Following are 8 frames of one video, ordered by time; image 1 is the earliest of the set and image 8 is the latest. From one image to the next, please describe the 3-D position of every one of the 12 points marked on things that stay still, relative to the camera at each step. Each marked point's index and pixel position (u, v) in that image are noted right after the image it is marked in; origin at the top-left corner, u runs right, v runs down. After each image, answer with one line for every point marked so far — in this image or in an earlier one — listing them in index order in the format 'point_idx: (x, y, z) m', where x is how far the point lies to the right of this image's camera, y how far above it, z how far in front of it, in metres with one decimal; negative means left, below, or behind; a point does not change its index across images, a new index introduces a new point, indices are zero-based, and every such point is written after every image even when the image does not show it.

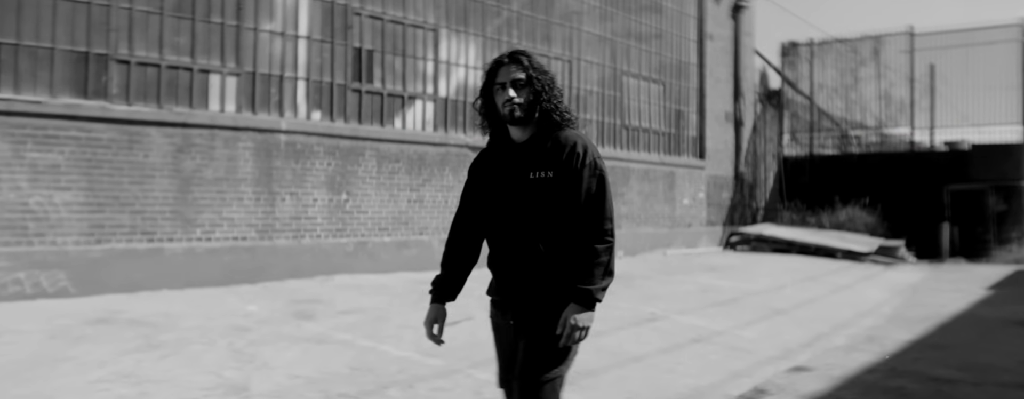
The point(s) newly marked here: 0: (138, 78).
0: (-3.9, +1.3, +6.8) m
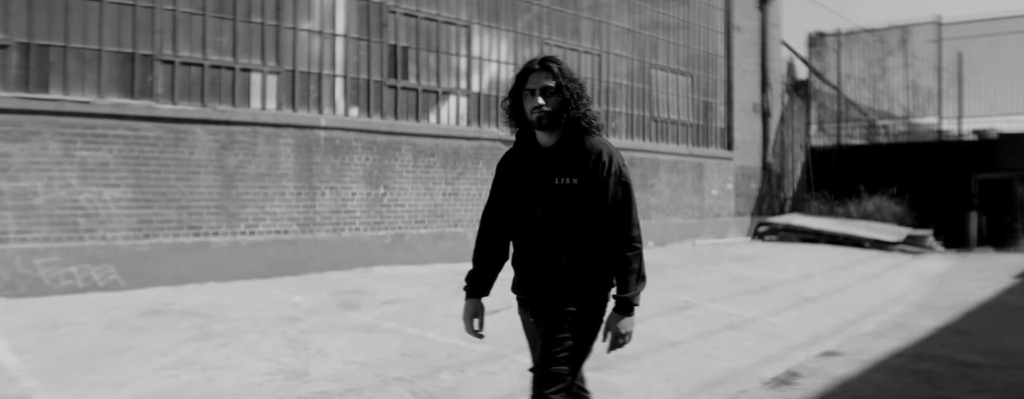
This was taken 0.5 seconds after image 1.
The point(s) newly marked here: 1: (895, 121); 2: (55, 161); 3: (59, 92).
0: (-3.6, +1.3, +7.0) m
1: (+10.2, +2.0, +16.8) m
2: (-4.5, +0.4, +6.3) m
3: (-4.6, +1.1, +6.5) m
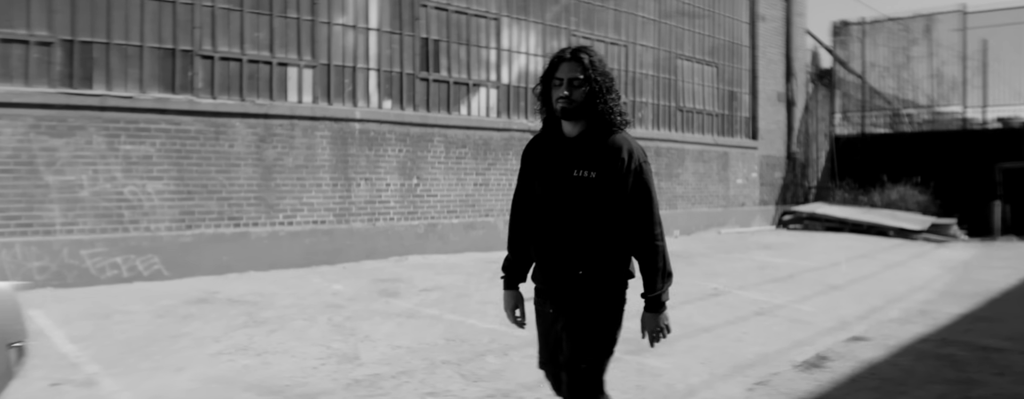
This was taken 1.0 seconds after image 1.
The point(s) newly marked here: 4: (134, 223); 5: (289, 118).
0: (-3.2, +1.4, +7.2) m
1: (+10.7, +2.3, +16.7) m
2: (-4.2, +0.5, +6.5) m
3: (-4.2, +1.2, +6.7) m
4: (-3.9, -0.2, +6.7) m
5: (-2.6, +0.9, +7.4) m
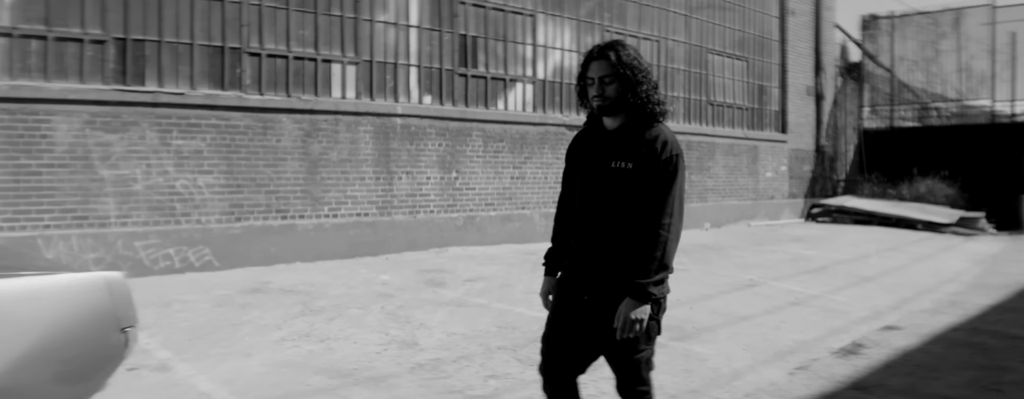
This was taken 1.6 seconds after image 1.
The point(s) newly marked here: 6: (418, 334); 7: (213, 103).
0: (-2.8, +1.5, +7.4) m
1: (+11.3, +2.5, +16.7) m
2: (-3.8, +0.5, +6.8) m
3: (-3.8, +1.2, +6.9) m
4: (-3.5, -0.2, +6.9) m
5: (-2.1, +1.0, +7.6) m
6: (-0.7, -1.0, +5.0) m
7: (-3.2, +1.0, +7.0) m
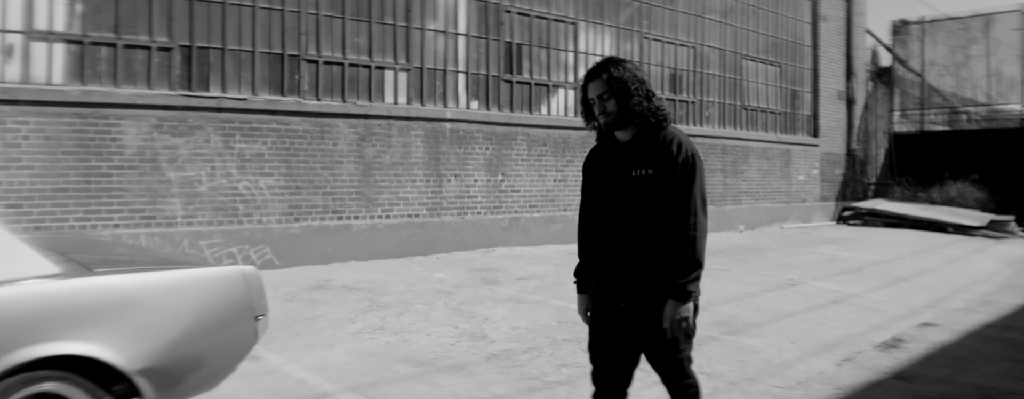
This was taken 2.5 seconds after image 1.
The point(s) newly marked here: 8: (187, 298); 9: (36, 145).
0: (-2.2, +1.5, +7.7) m
1: (+12.0, +2.4, +16.7) m
2: (-3.2, +0.5, +7.1) m
3: (-3.3, +1.2, +7.2) m
4: (-2.9, -0.2, +7.2) m
5: (-1.6, +1.0, +7.9) m
6: (-0.2, -1.0, +5.2) m
7: (-2.7, +1.0, +7.3) m
8: (-1.4, -0.4, +2.8) m
9: (-4.8, +0.6, +6.5) m
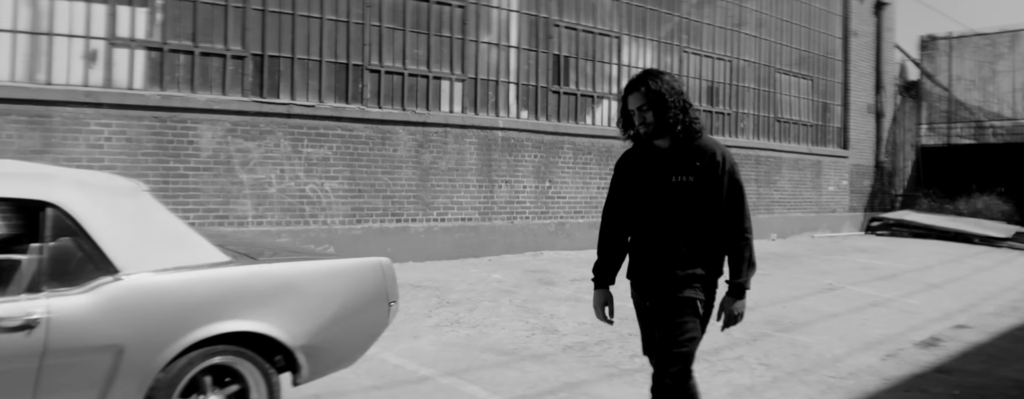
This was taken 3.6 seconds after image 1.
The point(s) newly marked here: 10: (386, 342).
0: (-1.6, +1.4, +8.1) m
1: (+12.8, +2.1, +17.0) m
2: (-2.6, +0.5, +7.5) m
3: (-2.7, +1.2, +7.6) m
4: (-2.3, -0.2, +7.6) m
5: (-0.9, +0.9, +8.3) m
6: (+0.4, -1.1, +5.6) m
7: (-2.1, +1.0, +7.7) m
8: (-0.9, -0.4, +3.2) m
9: (-4.2, +0.6, +7.0) m
10: (-1.0, -1.1, +5.1) m
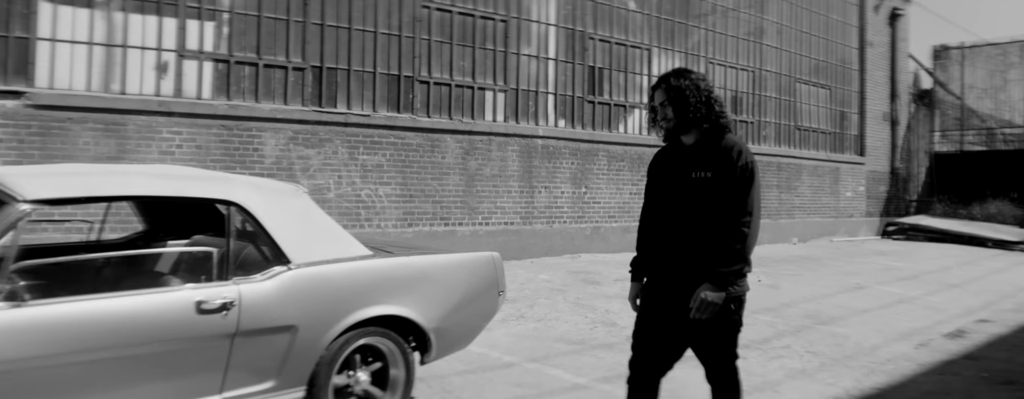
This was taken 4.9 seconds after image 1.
0: (-1.1, +1.4, +8.6) m
1: (+13.3, +1.9, +17.5) m
2: (-2.1, +0.4, +7.9) m
3: (-2.1, +1.2, +8.1) m
4: (-1.8, -0.3, +8.0) m
5: (-0.4, +0.9, +8.8) m
6: (+0.9, -1.1, +6.0) m
7: (-1.5, +1.0, +8.1) m
8: (-0.3, -0.4, +3.6) m
9: (-3.7, +0.5, +7.4) m
10: (-0.4, -1.1, +5.5) m
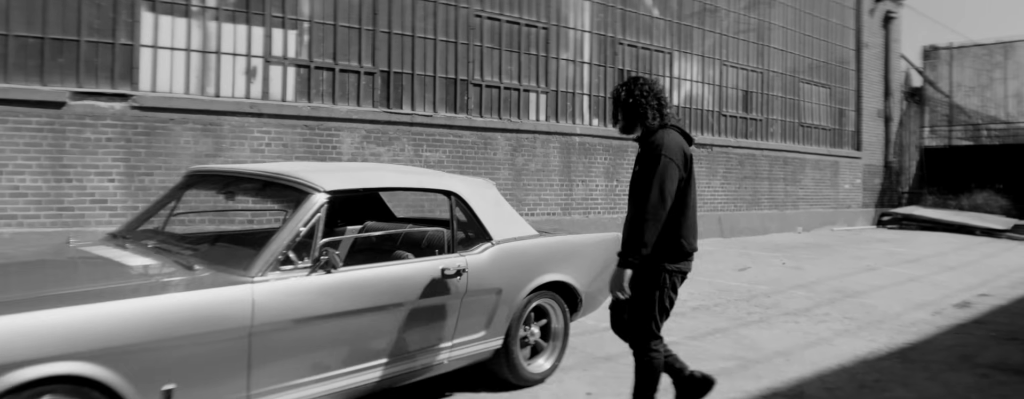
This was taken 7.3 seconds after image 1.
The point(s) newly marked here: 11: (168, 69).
0: (-0.3, +1.5, +9.4) m
1: (+13.7, +2.2, +18.8) m
2: (-1.3, +0.5, +8.8) m
3: (-1.4, +1.3, +8.9) m
4: (-1.0, -0.2, +8.9) m
5: (+0.3, +1.0, +9.7) m
6: (+1.7, -1.0, +7.0) m
7: (-0.8, +1.1, +9.0) m
8: (+0.6, -0.4, +4.5) m
9: (-2.9, +0.6, +8.2) m
10: (+0.4, -1.1, +6.4) m
11: (-4.2, +1.6, +7.9) m
